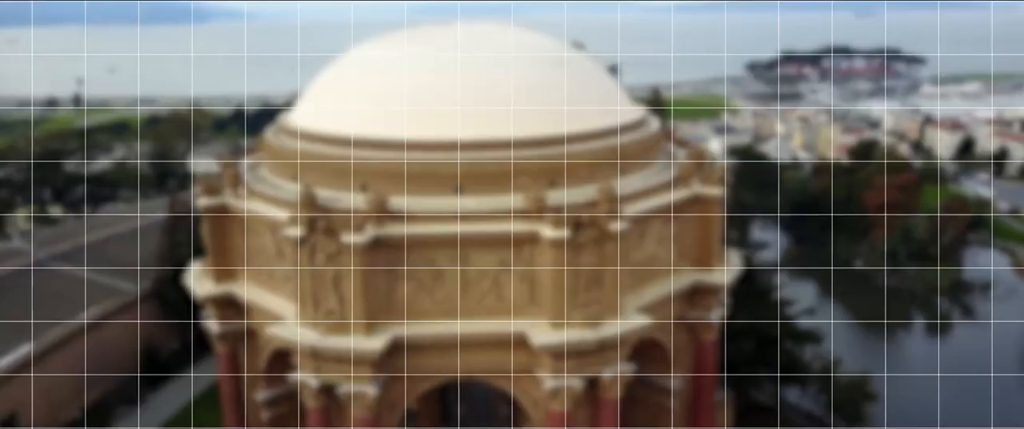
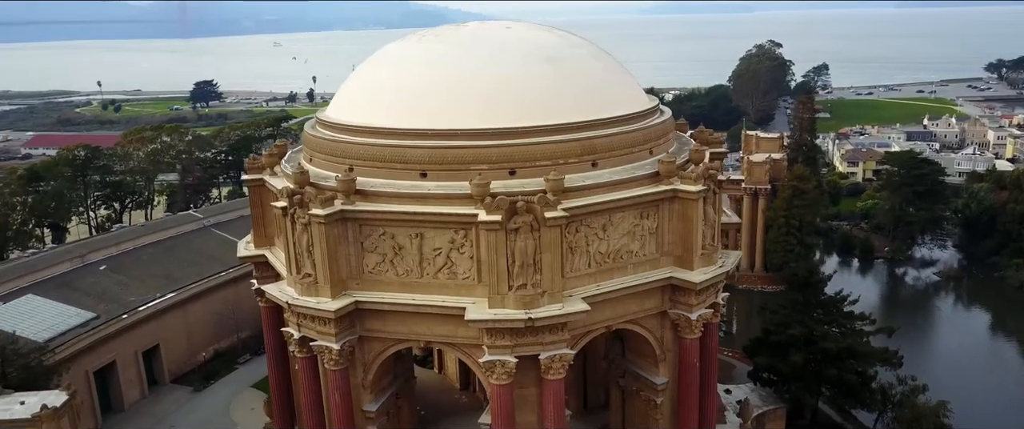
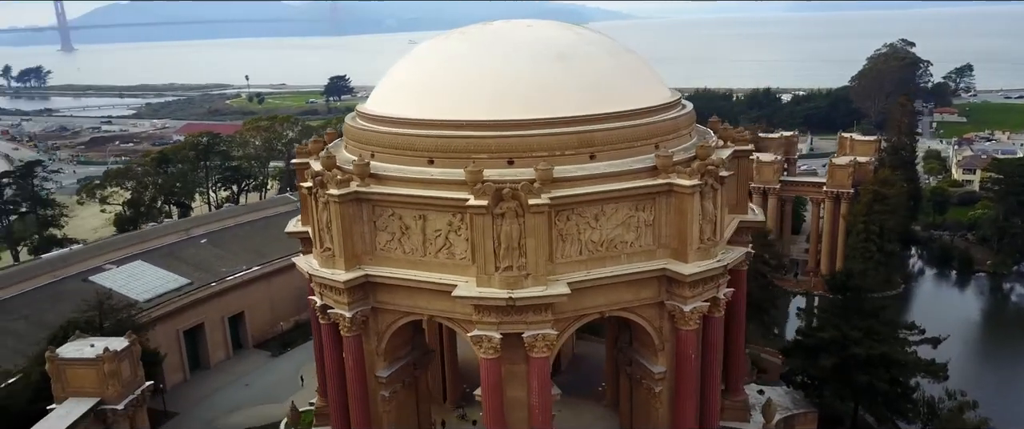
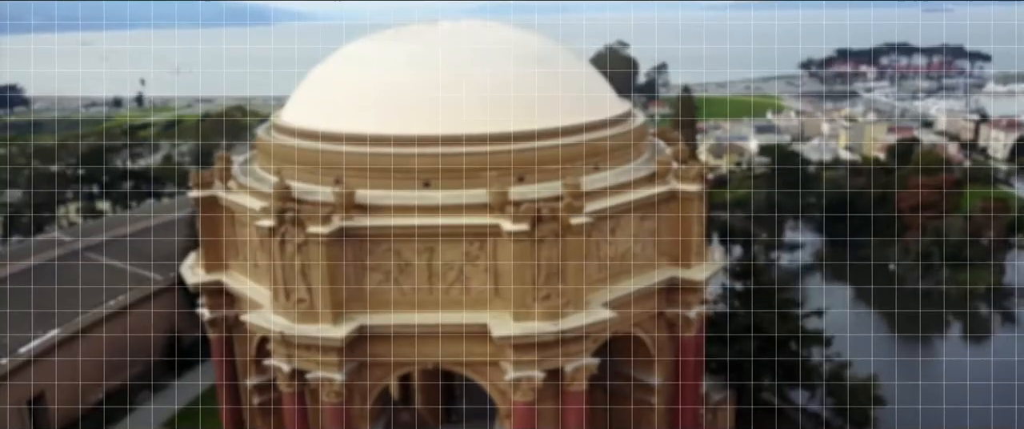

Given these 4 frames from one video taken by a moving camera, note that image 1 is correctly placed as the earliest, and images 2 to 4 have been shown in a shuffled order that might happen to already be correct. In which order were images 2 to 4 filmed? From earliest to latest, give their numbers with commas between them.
4, 2, 3
